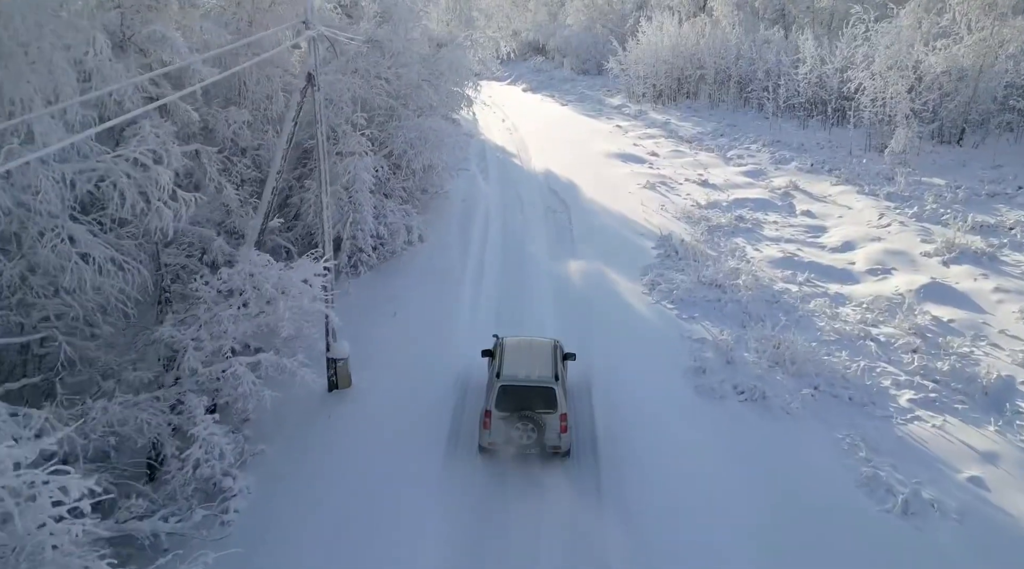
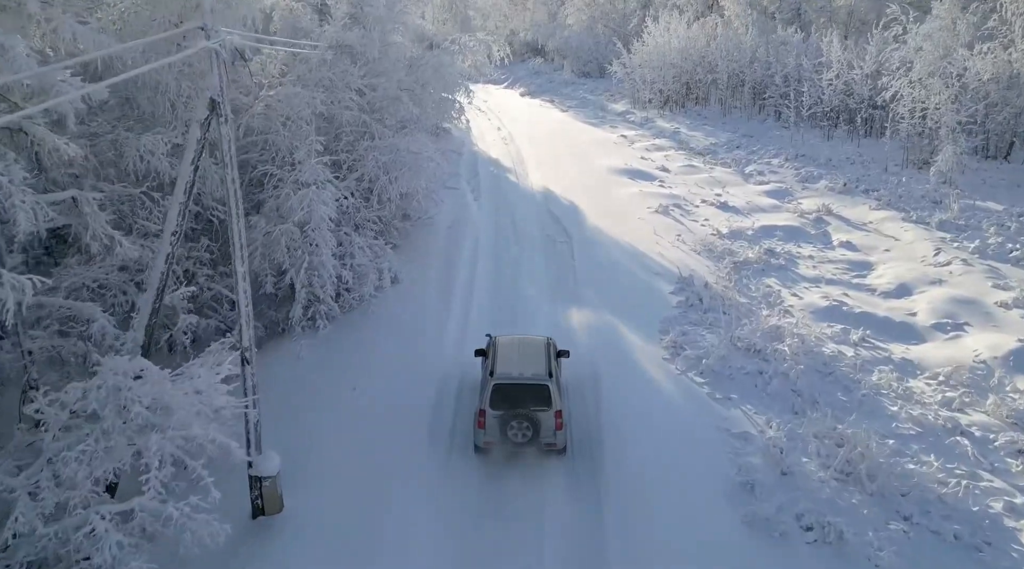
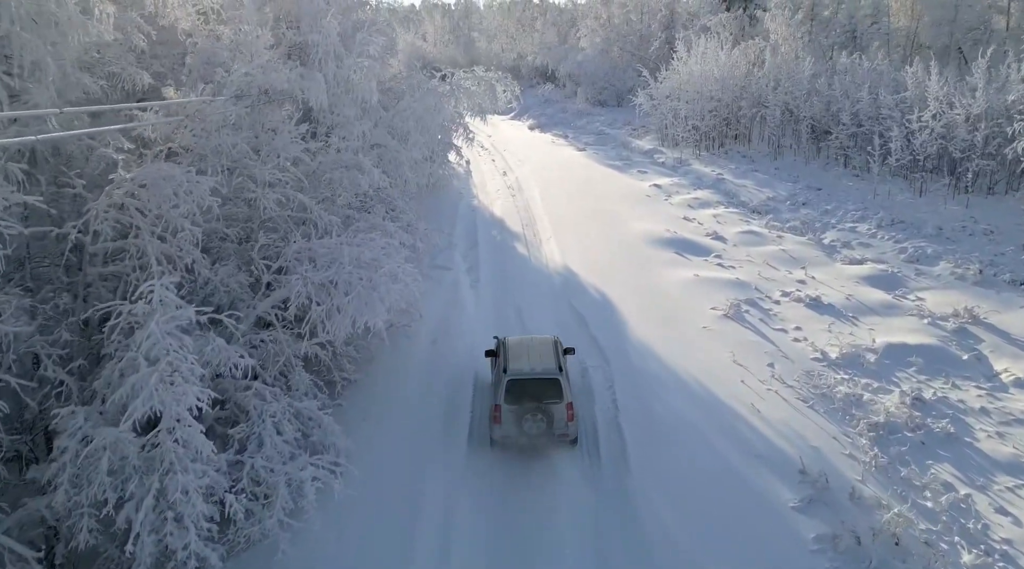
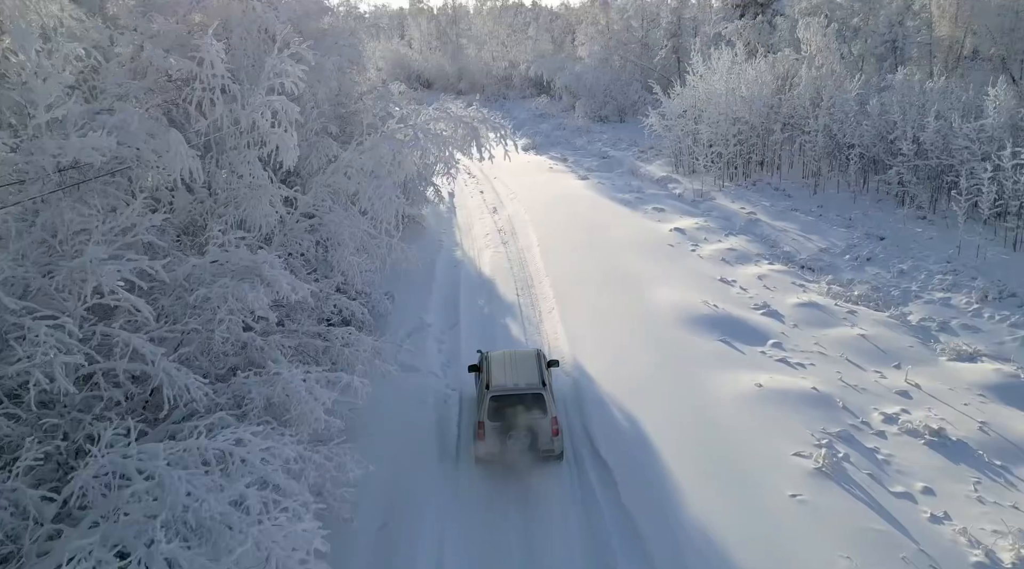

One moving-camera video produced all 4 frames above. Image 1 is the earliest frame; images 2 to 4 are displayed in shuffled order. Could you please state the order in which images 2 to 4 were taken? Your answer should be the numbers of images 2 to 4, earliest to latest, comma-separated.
2, 3, 4
